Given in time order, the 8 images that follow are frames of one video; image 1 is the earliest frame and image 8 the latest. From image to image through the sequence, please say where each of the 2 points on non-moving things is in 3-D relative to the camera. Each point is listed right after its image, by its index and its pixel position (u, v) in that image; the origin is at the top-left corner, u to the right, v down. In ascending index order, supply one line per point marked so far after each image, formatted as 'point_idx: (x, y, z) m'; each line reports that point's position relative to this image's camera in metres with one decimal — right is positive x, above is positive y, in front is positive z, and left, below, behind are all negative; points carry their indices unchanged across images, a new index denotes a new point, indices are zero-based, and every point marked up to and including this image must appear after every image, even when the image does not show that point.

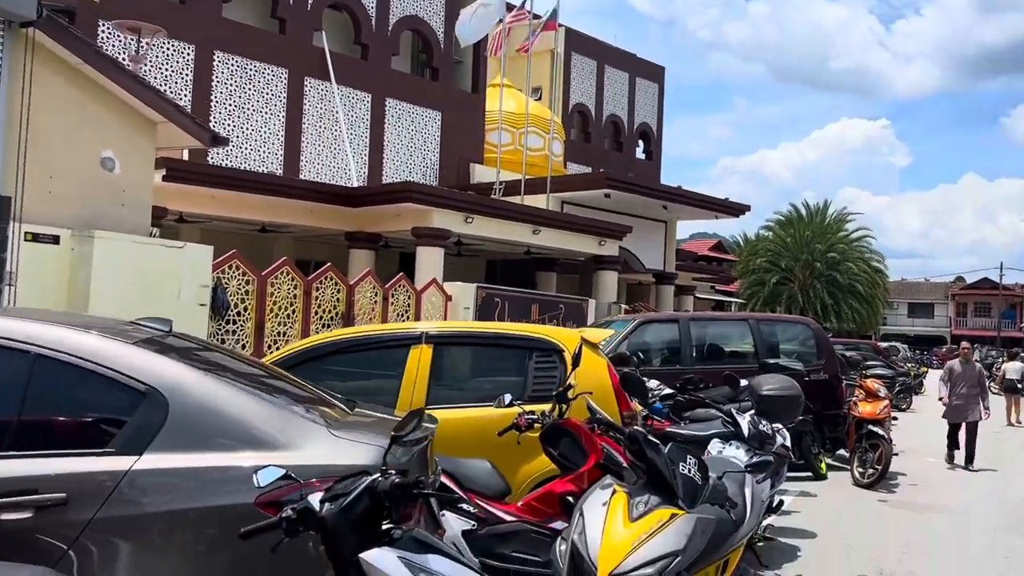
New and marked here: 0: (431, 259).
0: (-1.4, +0.5, +15.8) m
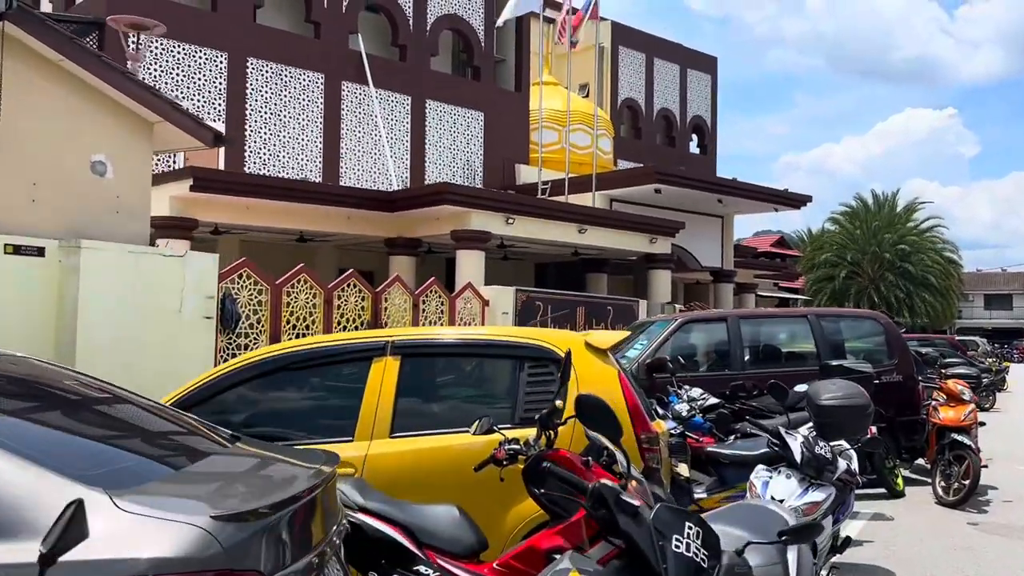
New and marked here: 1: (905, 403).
0: (-0.7, +0.4, +15.1) m
1: (+3.1, -0.9, +7.5) m
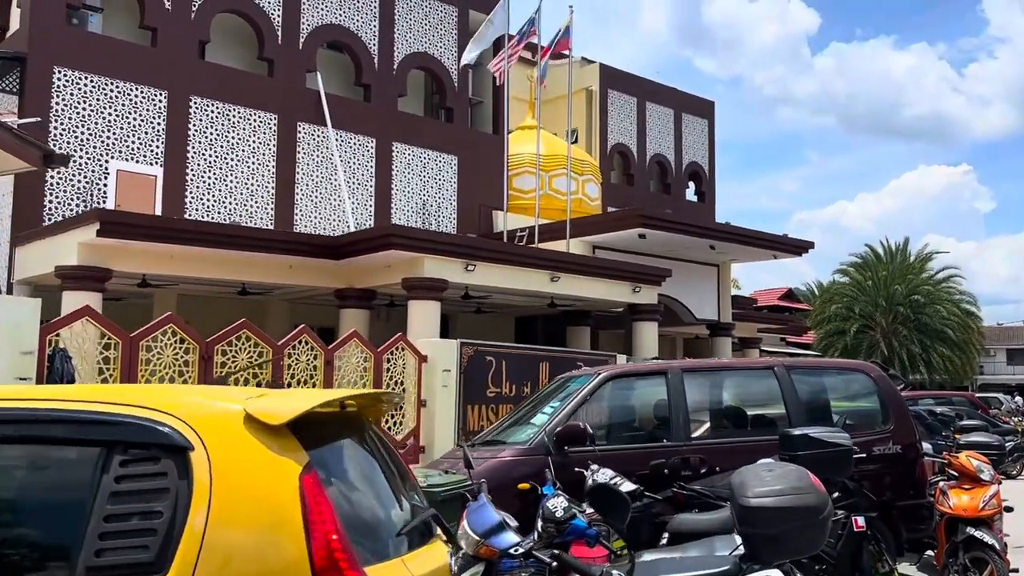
0: (-1.2, -0.4, +13.5) m
1: (+2.4, -1.2, +5.8) m
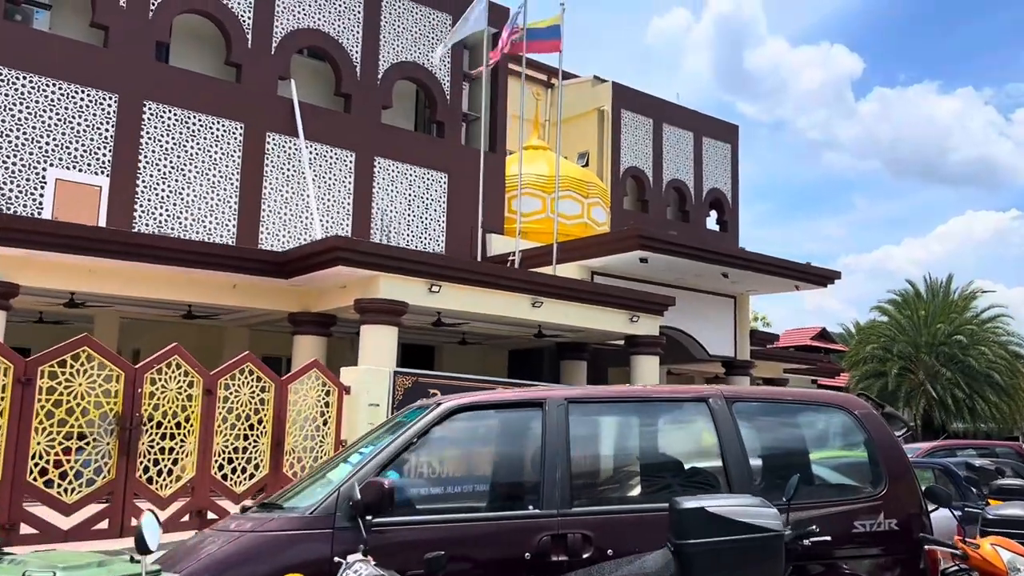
0: (-1.7, -0.7, +11.9) m
1: (+1.7, -1.2, +4.0) m
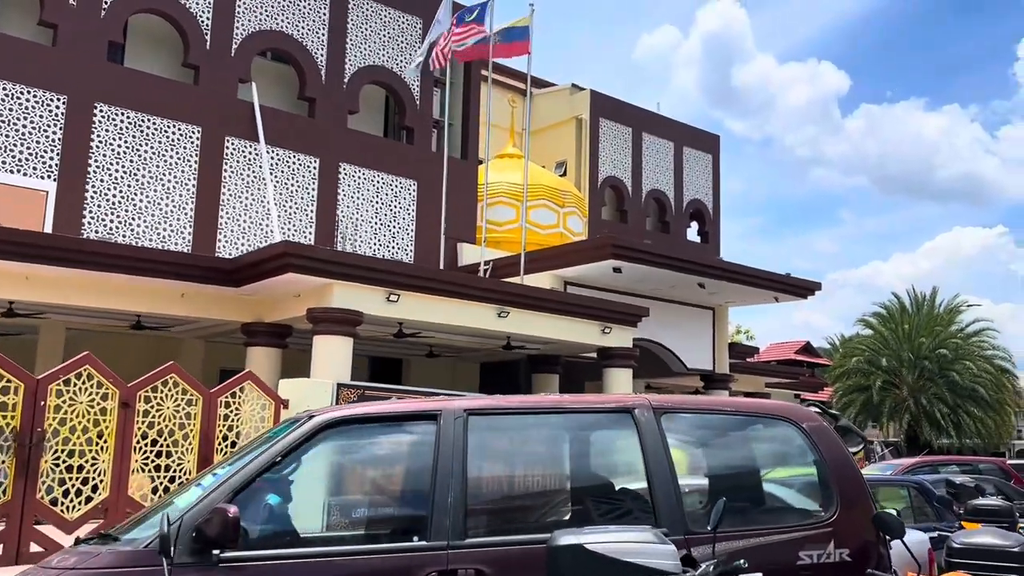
0: (-2.1, -0.8, +11.3) m
1: (+1.3, -1.2, +3.5) m
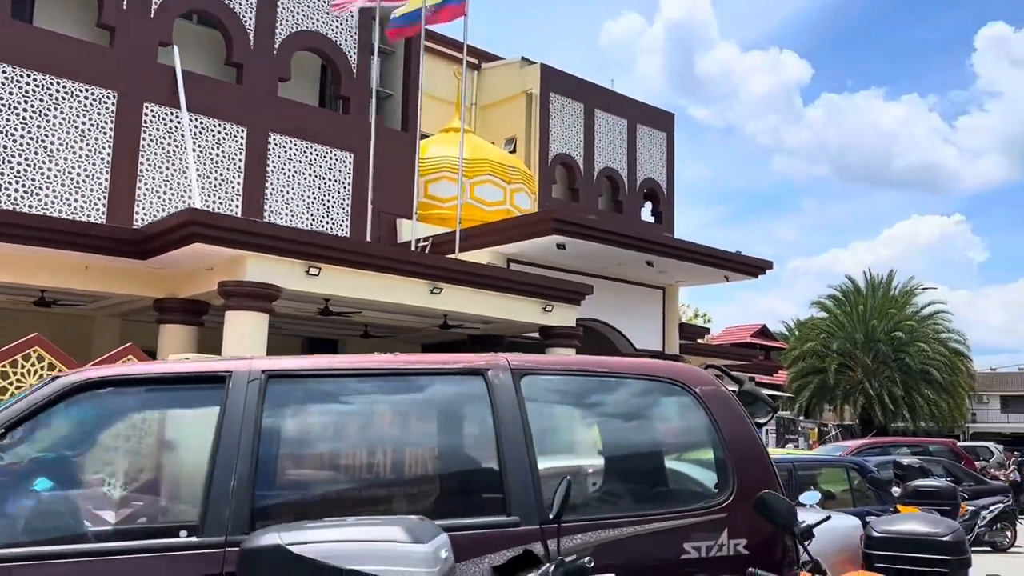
0: (-3.0, -0.5, +10.5) m
1: (+0.7, -1.0, +2.8) m
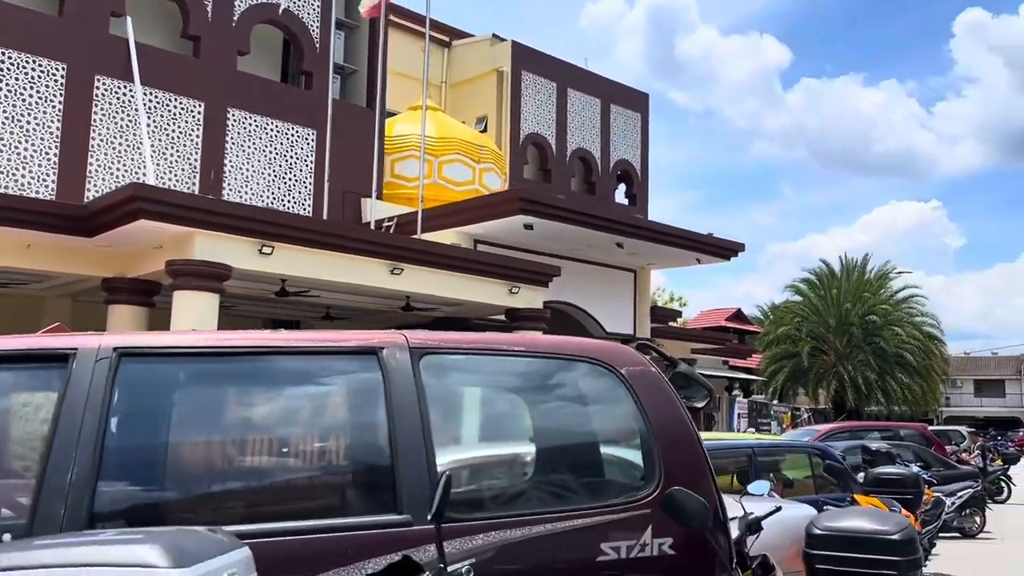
0: (-3.4, -0.2, +10.1) m
1: (+0.5, -0.9, +2.5) m
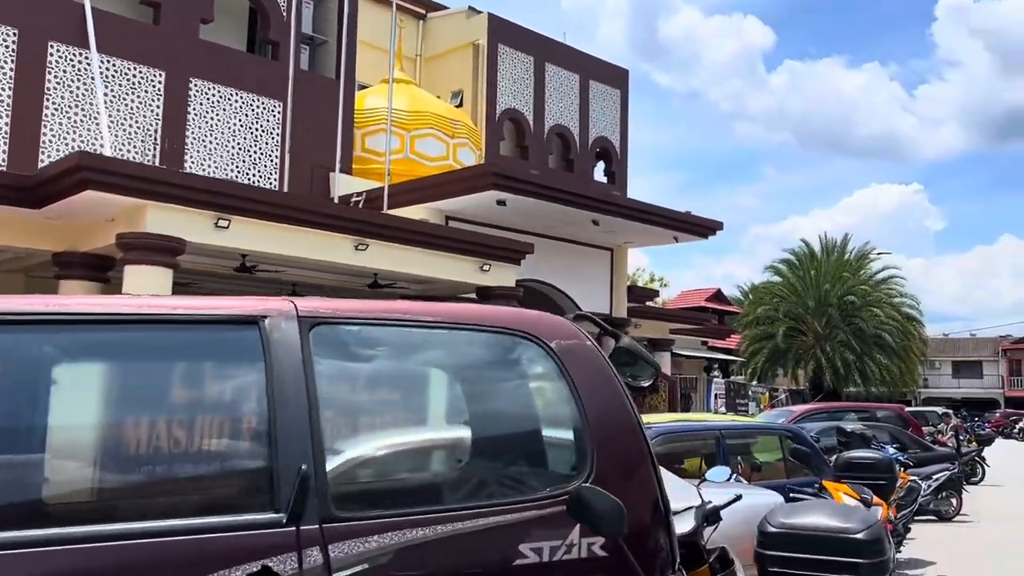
0: (-3.7, 0.0, +9.7) m
1: (+0.3, -0.8, +2.2) m
